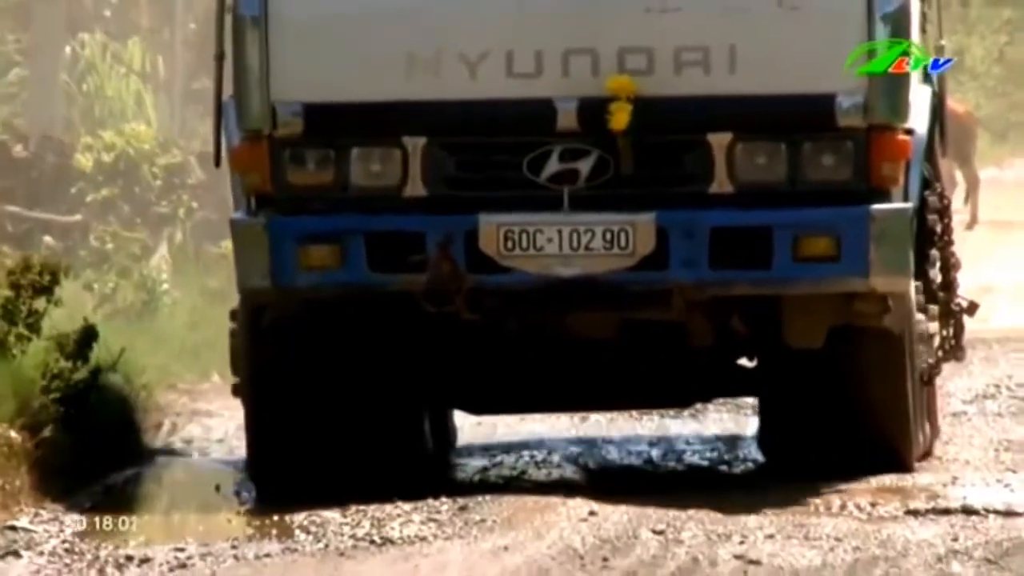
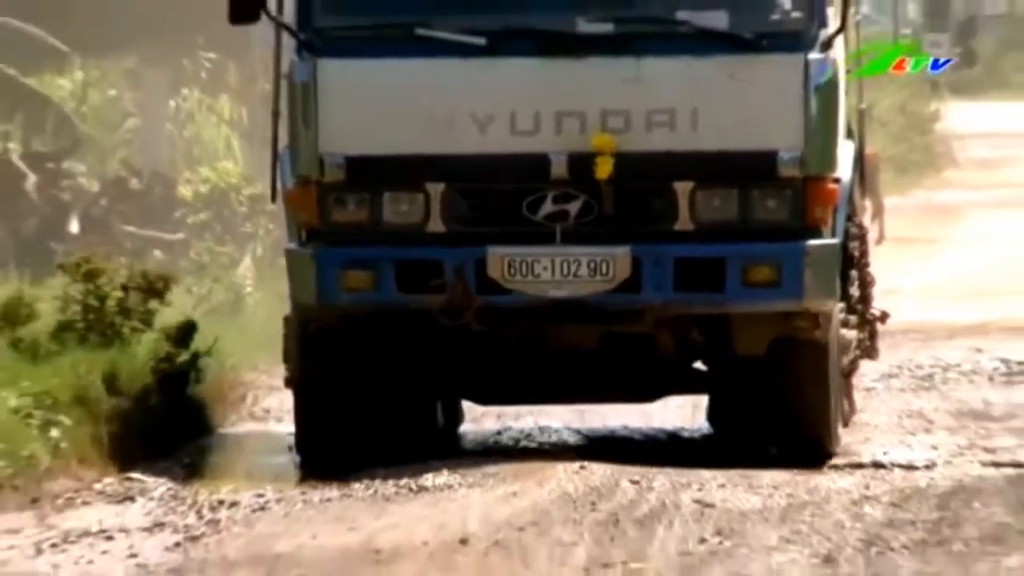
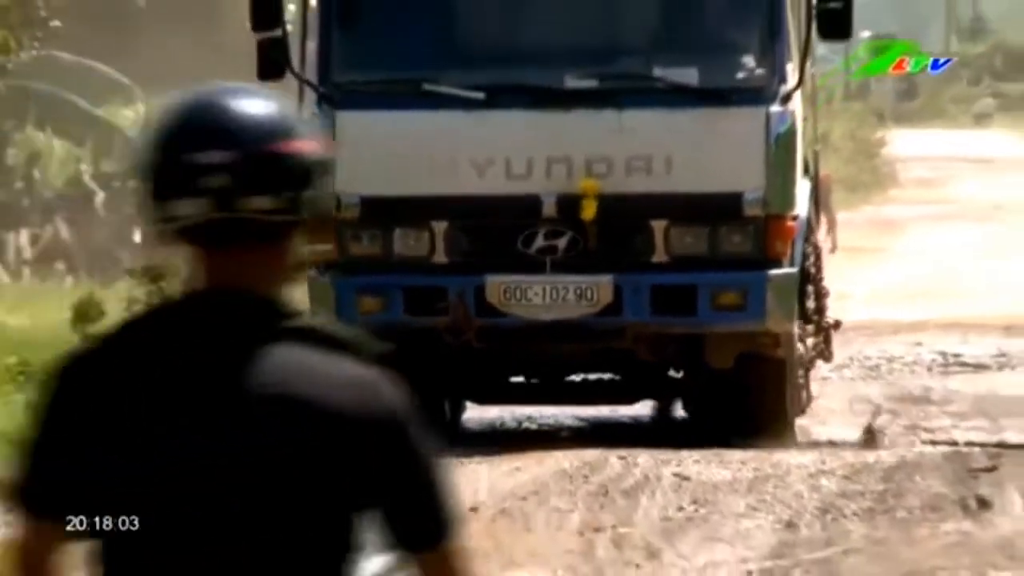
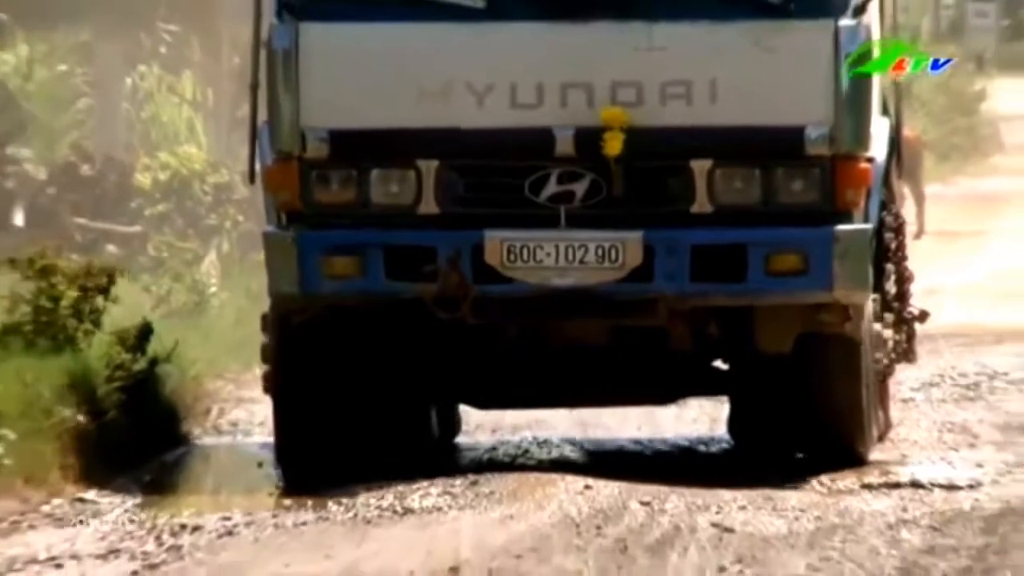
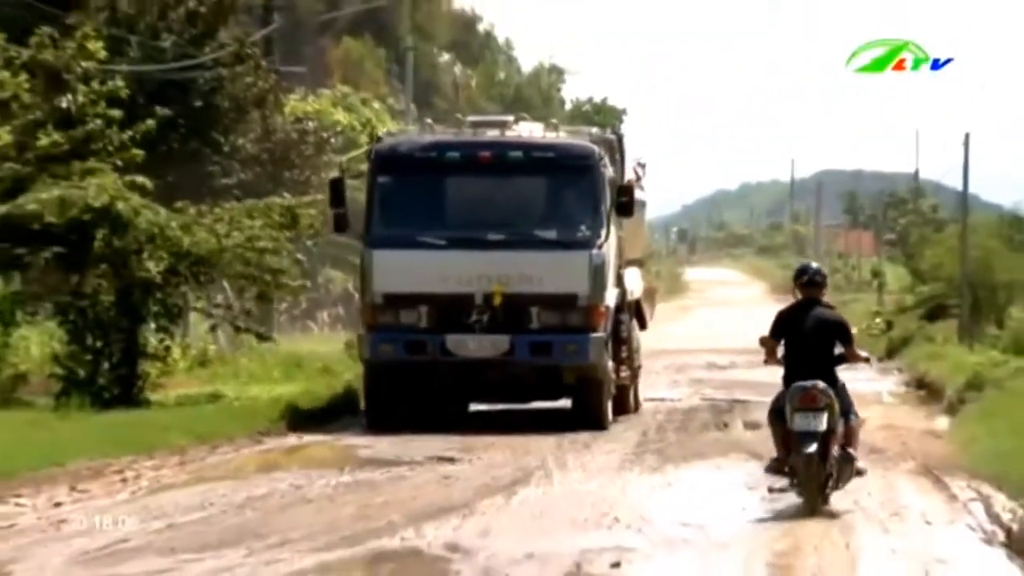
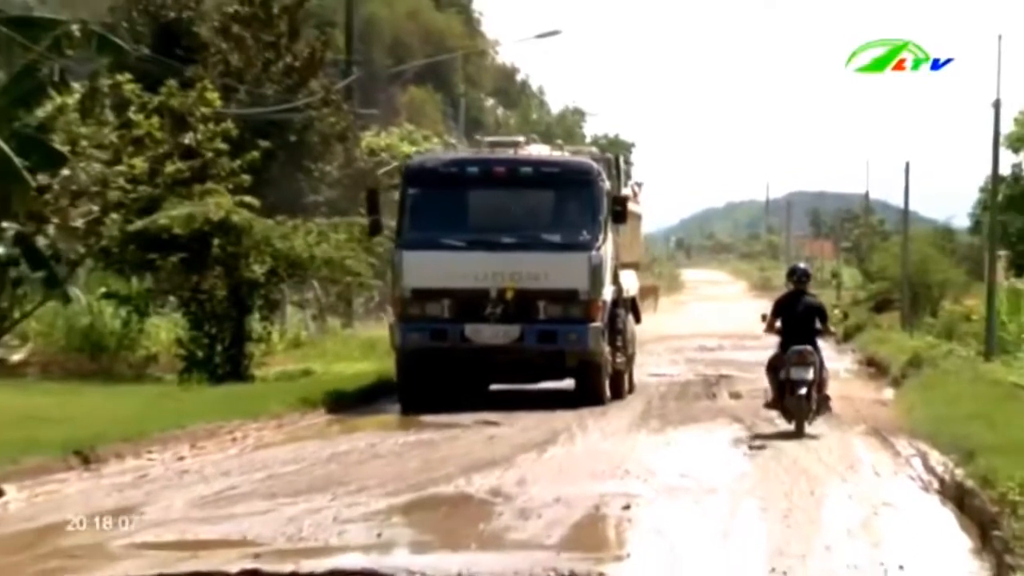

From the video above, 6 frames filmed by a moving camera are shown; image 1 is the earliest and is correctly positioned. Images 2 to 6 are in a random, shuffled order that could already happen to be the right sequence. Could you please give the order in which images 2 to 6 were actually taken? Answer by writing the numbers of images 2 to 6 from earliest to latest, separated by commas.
4, 2, 3, 5, 6
